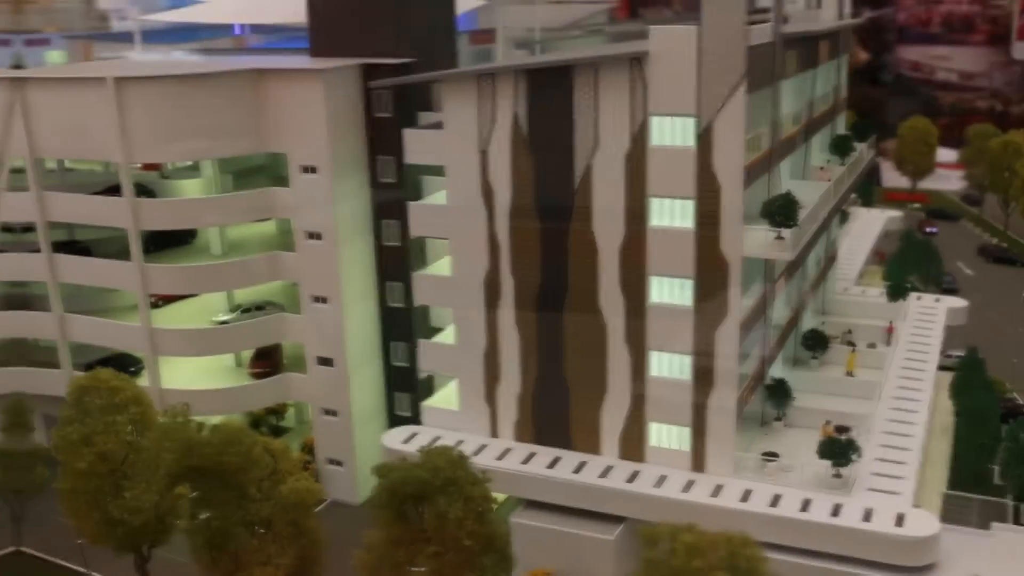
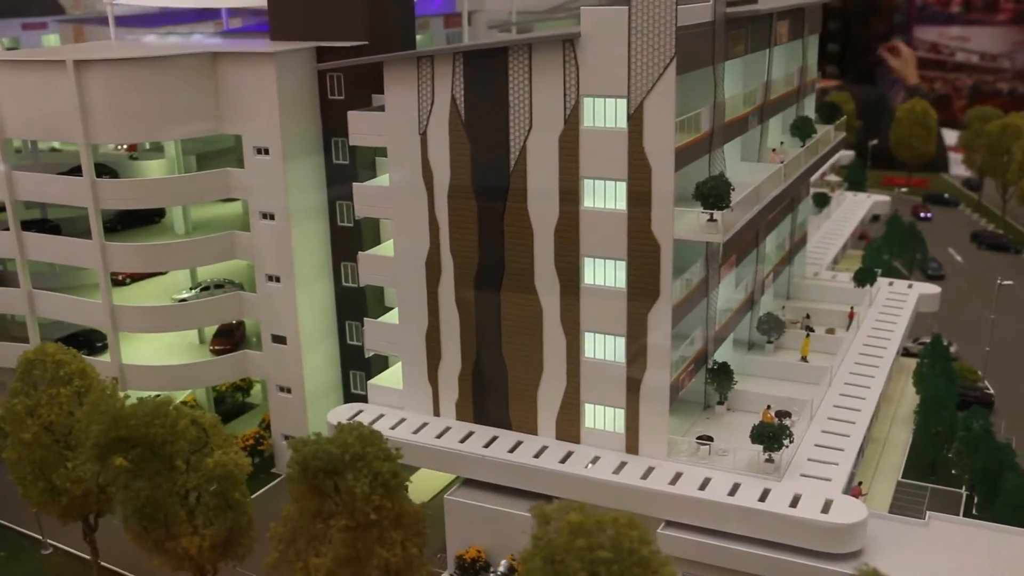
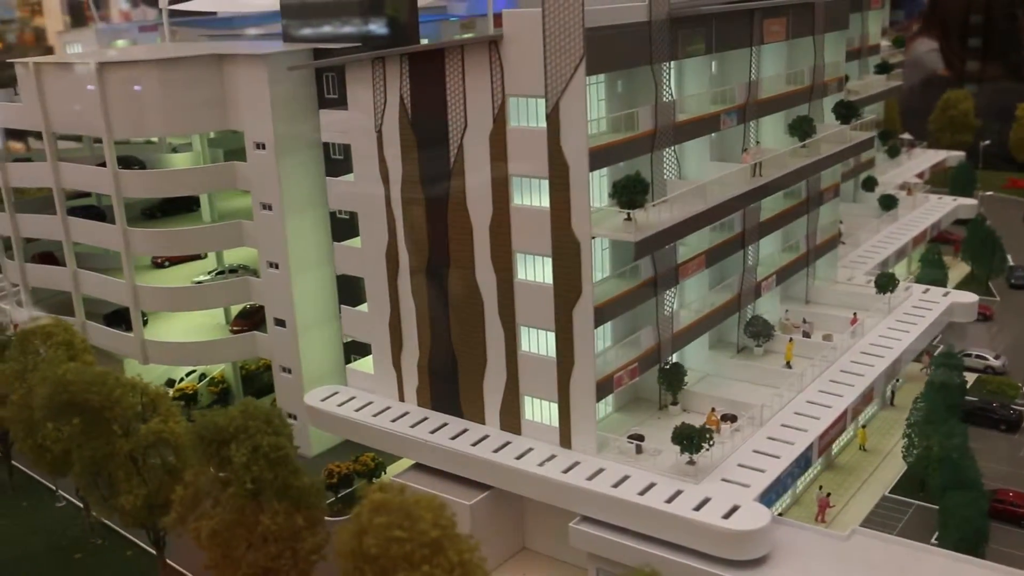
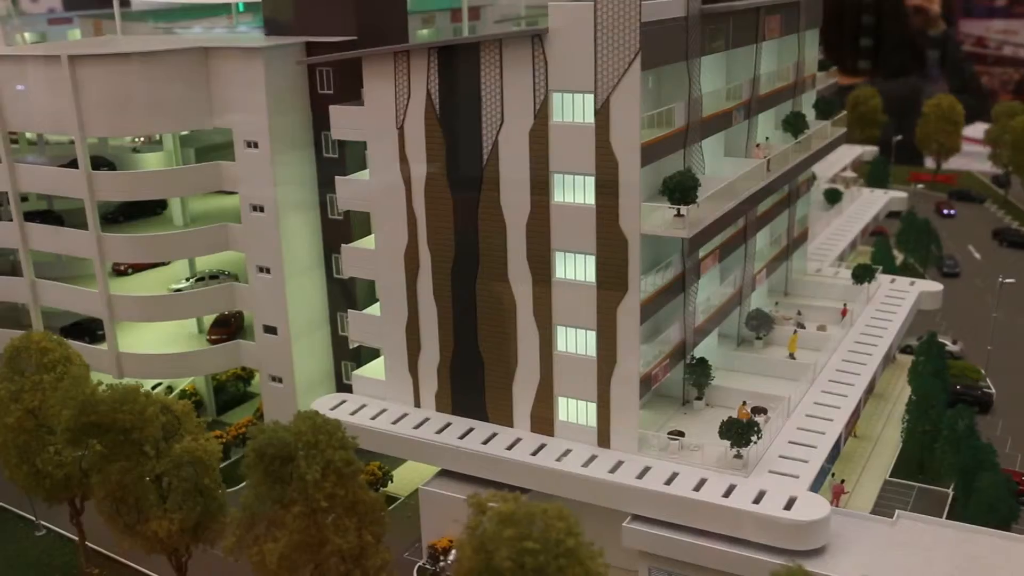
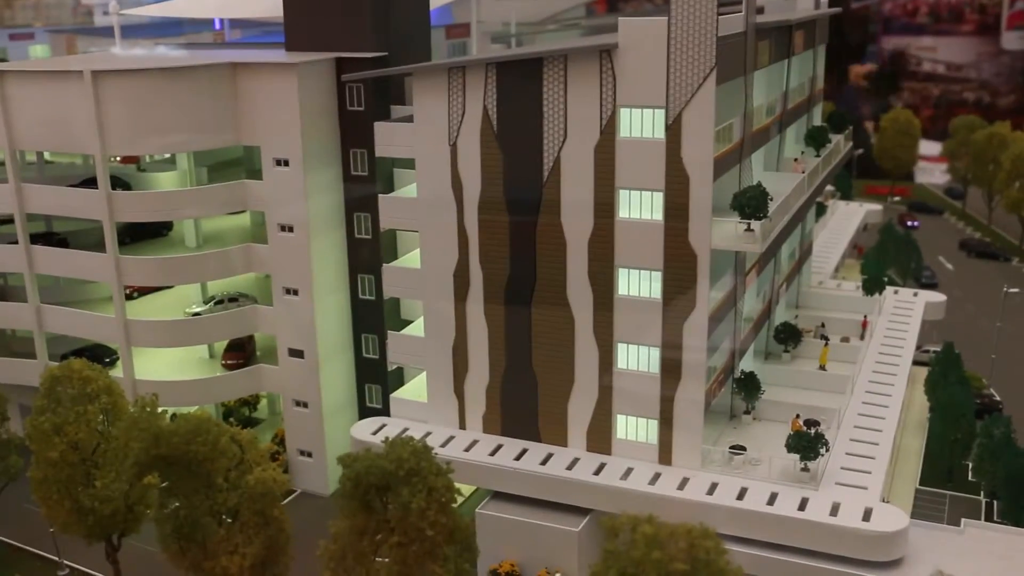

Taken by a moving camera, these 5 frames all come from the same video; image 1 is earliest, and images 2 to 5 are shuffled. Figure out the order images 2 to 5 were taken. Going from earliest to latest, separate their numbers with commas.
5, 2, 4, 3
